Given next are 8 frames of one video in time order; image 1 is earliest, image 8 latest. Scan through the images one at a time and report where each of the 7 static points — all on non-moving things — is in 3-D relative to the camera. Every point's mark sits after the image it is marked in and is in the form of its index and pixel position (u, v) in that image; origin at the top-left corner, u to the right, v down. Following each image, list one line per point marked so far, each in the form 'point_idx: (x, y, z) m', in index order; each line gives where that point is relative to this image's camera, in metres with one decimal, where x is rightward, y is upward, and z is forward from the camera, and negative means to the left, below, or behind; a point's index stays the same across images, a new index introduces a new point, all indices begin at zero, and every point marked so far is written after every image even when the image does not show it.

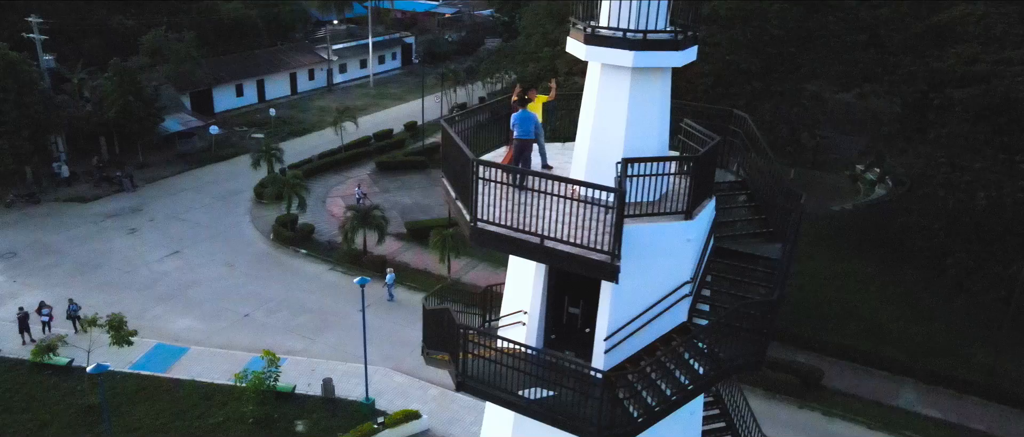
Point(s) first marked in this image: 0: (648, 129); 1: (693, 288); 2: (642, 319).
0: (+1.7, +1.2, +9.4) m
1: (+2.4, -0.9, +9.7) m
2: (+1.7, -1.3, +9.5) m
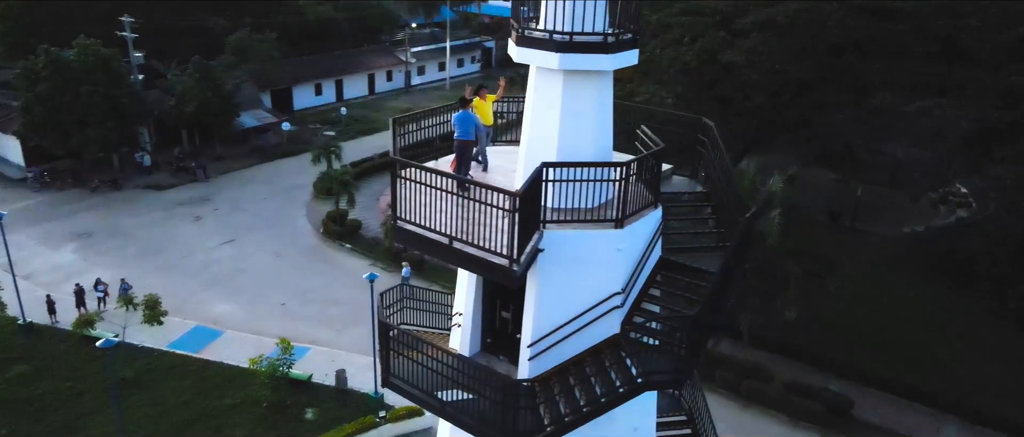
0: (+0.9, +1.1, +9.2) m
1: (+1.5, -1.0, +9.4) m
2: (+0.7, -1.4, +9.3) m
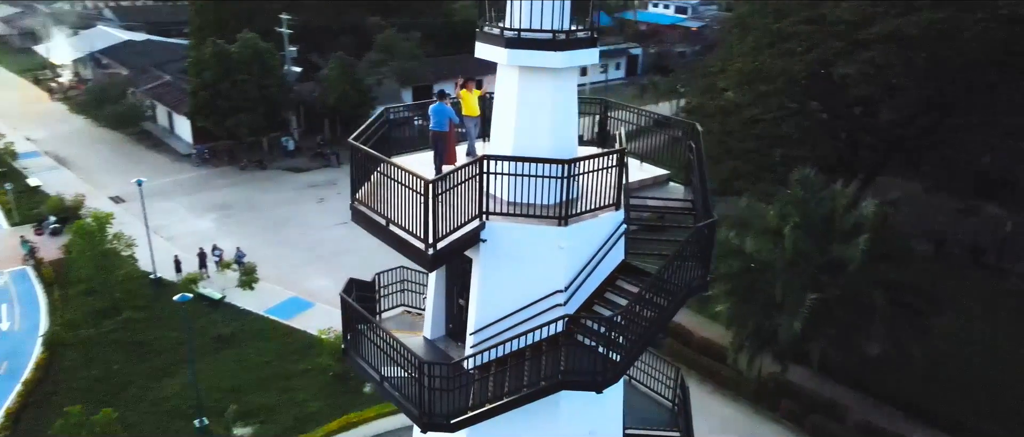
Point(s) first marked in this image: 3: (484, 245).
0: (+0.3, +1.1, +9.3) m
1: (+0.8, -1.0, +9.4) m
2: (0.0, -1.3, +9.4) m
3: (-0.4, -0.3, +9.2) m
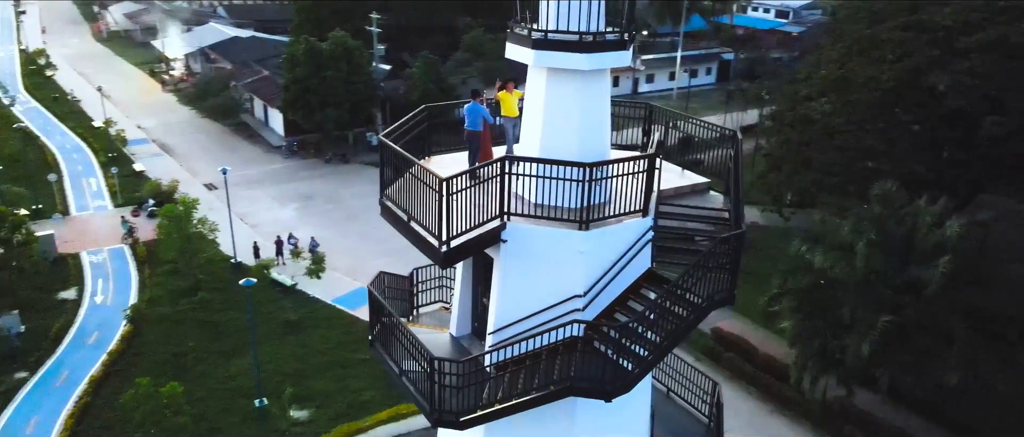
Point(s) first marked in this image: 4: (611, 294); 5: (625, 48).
0: (+0.7, +1.1, +9.2) m
1: (+1.0, -1.1, +9.2) m
2: (+0.2, -1.3, +9.4) m
3: (-0.1, -0.3, +9.2) m
4: (+1.3, -1.0, +9.3) m
5: (+1.4, +2.1, +9.0) m
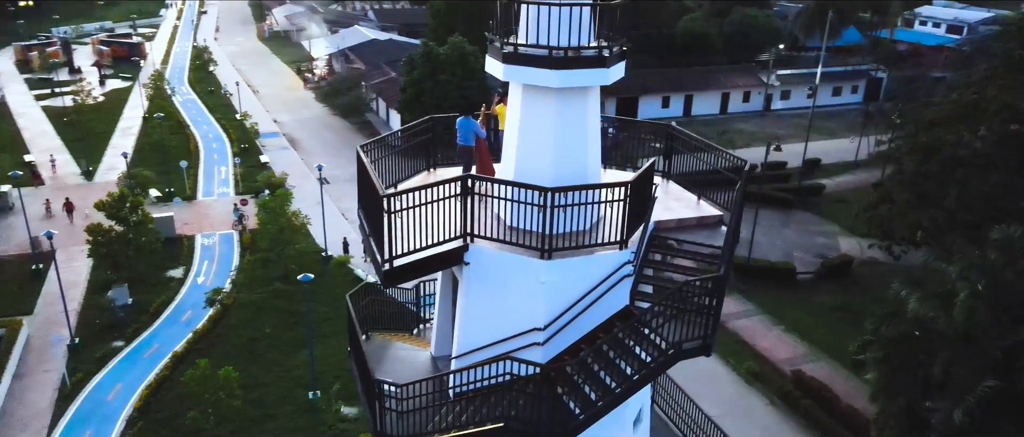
0: (+0.3, +0.8, +8.6) m
1: (+0.5, -1.4, +8.5) m
2: (-0.3, -1.6, +8.8) m
3: (-0.5, -0.6, +8.7) m
4: (+0.8, -1.3, +8.6) m
5: (+1.1, +1.7, +8.2) m
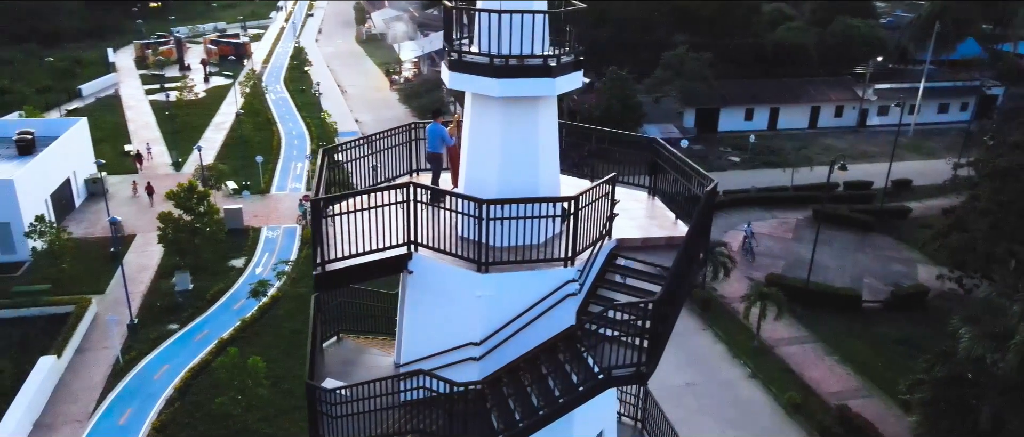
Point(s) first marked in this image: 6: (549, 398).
0: (-0.3, +0.6, +8.4) m
1: (-0.2, -1.6, +8.3) m
2: (-1.0, -1.7, +8.7) m
3: (-1.2, -0.7, +8.6) m
4: (+0.1, -1.5, +8.3) m
5: (+0.4, +1.6, +7.9) m
6: (+0.4, -1.9, +7.7) m
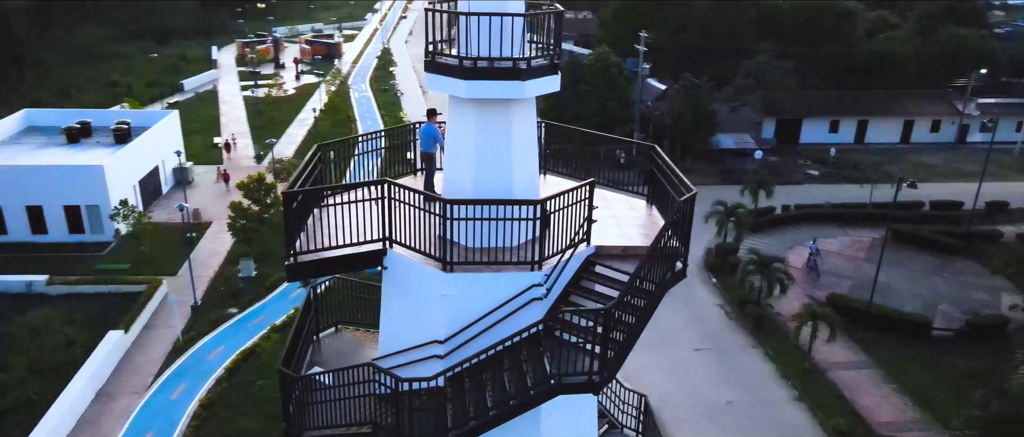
0: (-0.6, +0.6, +8.5) m
1: (-0.6, -1.6, +8.3) m
2: (-1.3, -1.7, +8.8) m
3: (-1.5, -0.6, +8.8) m
4: (-0.3, -1.5, +8.4) m
5: (+0.1, +1.5, +7.9) m
6: (-0.1, -1.9, +7.7) m
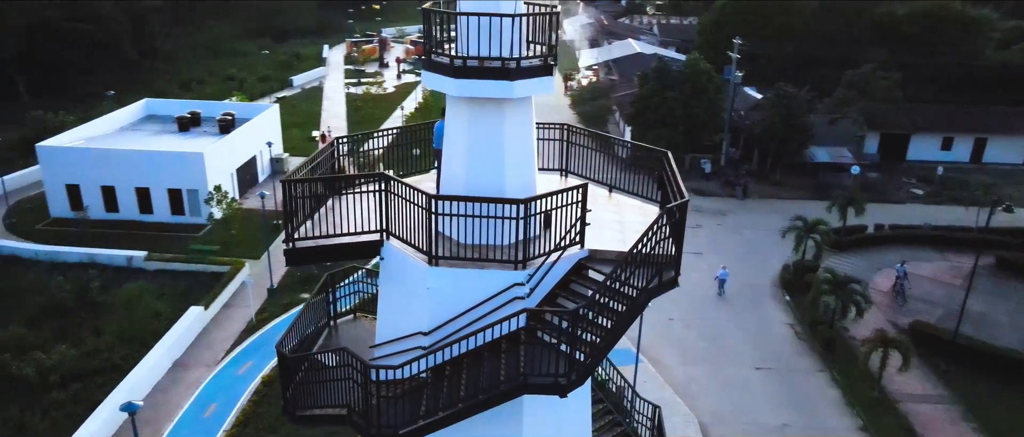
0: (-0.6, +0.7, +8.6) m
1: (-0.8, -1.5, +8.5) m
2: (-1.4, -1.6, +9.1) m
3: (-1.6, -0.6, +9.0) m
4: (-0.5, -1.5, +8.5) m
5: (0.0, +1.5, +8.0) m
6: (-0.4, -1.9, +7.8) m
